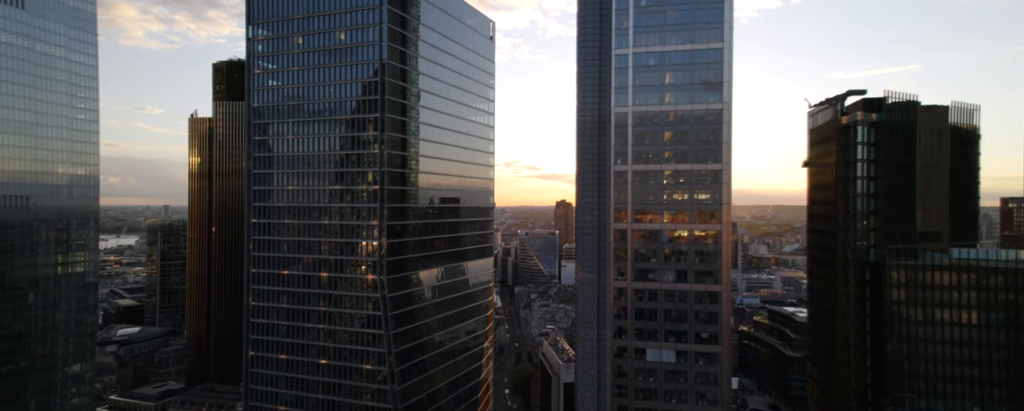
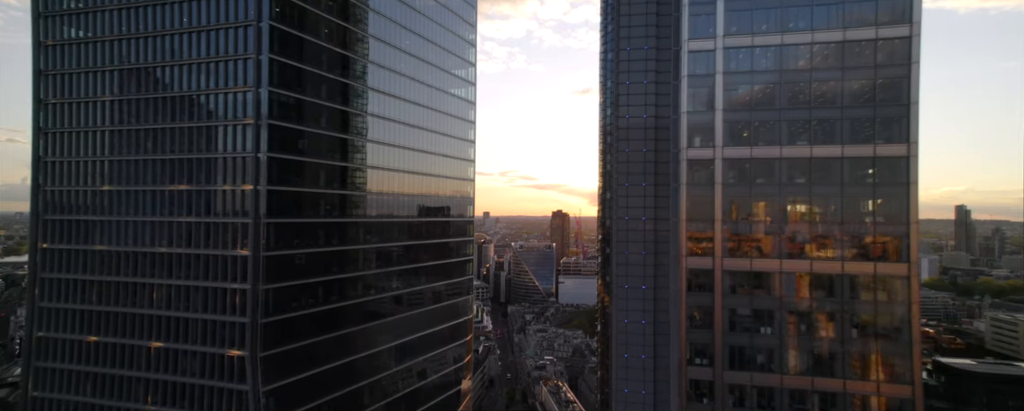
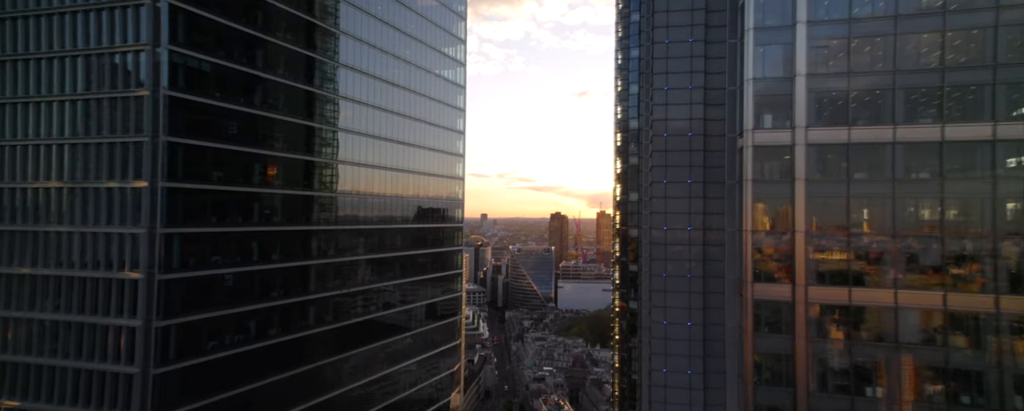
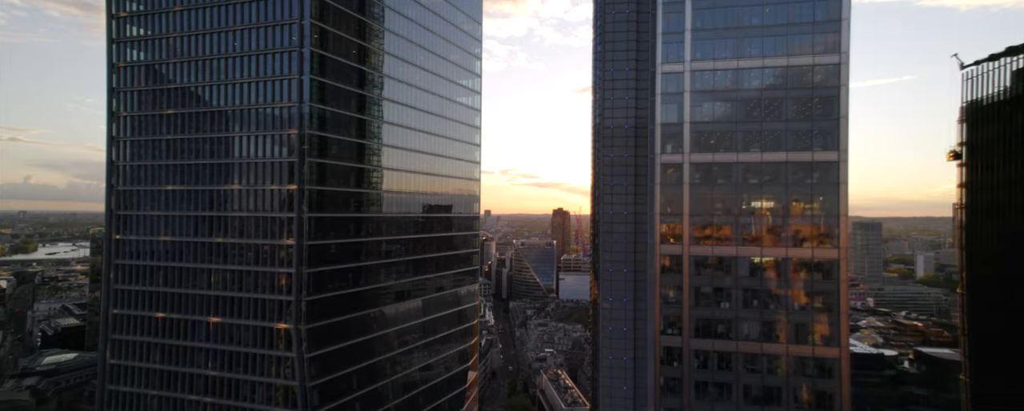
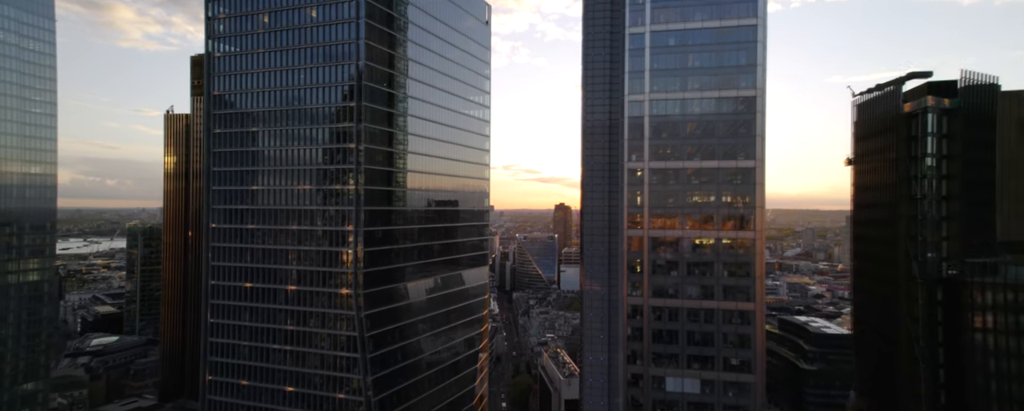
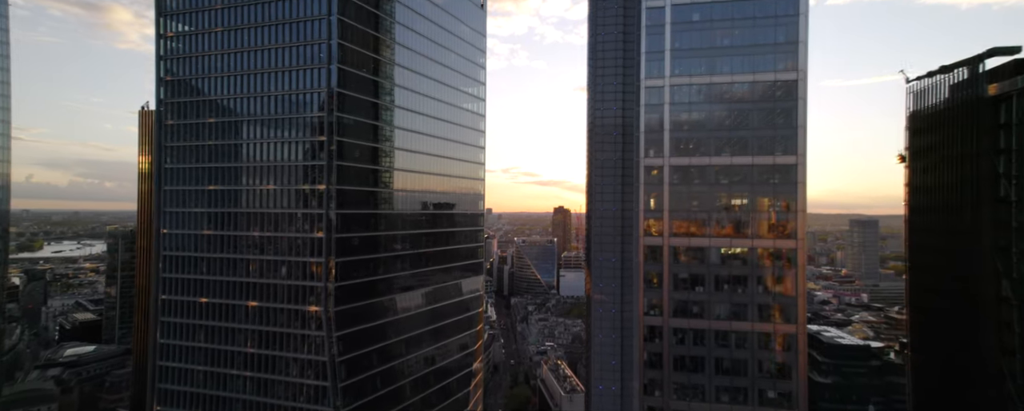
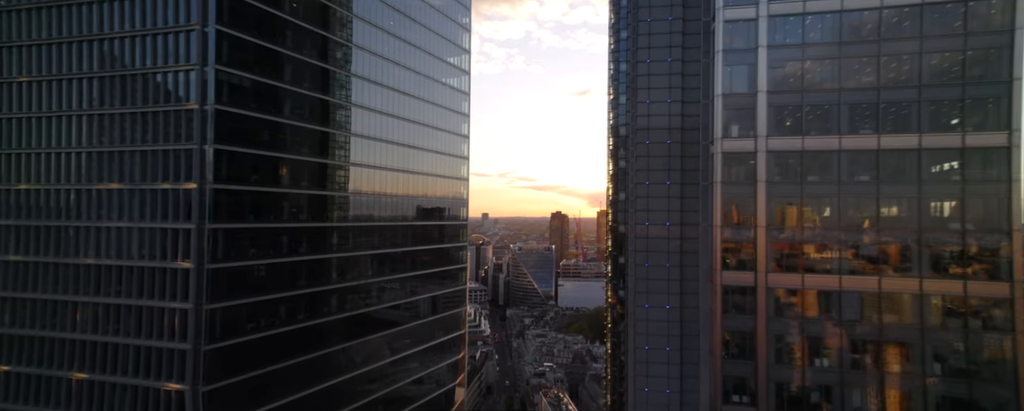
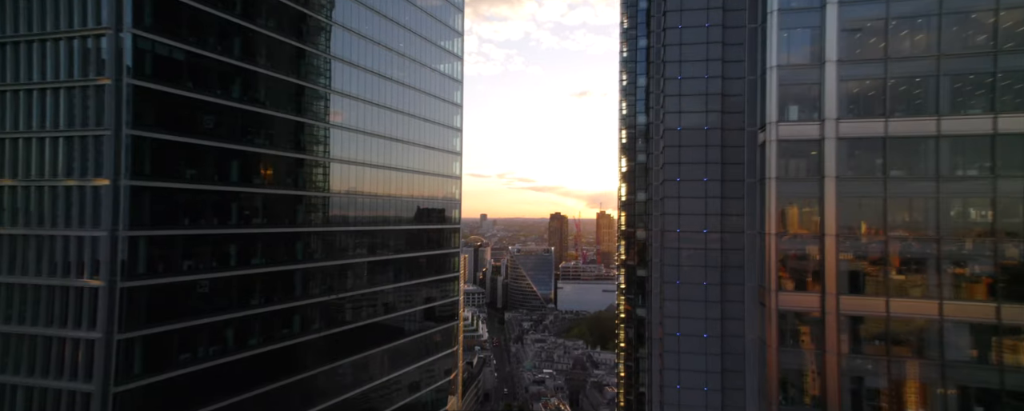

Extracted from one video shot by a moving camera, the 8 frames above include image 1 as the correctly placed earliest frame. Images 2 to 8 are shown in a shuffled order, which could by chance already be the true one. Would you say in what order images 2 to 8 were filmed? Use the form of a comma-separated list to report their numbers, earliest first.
5, 6, 4, 2, 7, 3, 8
